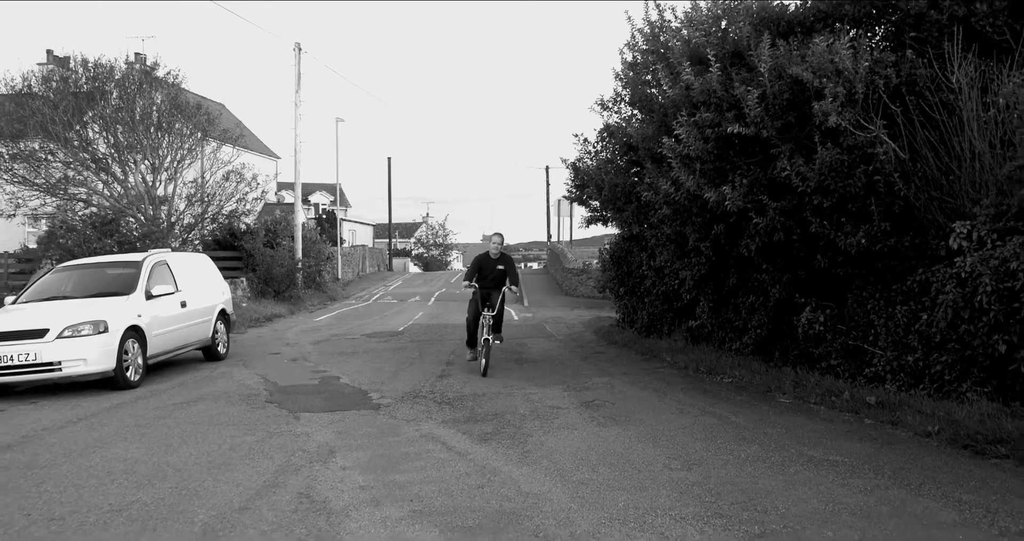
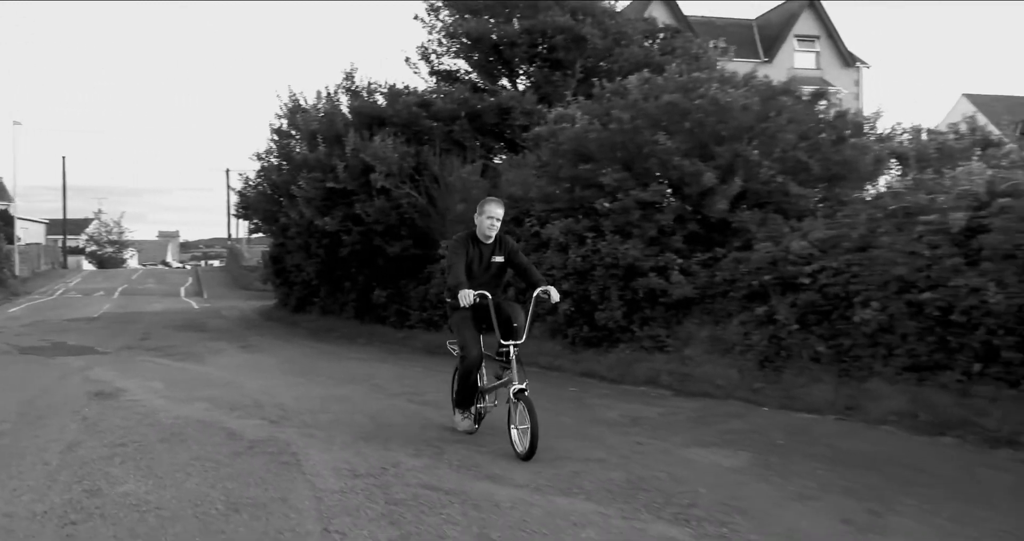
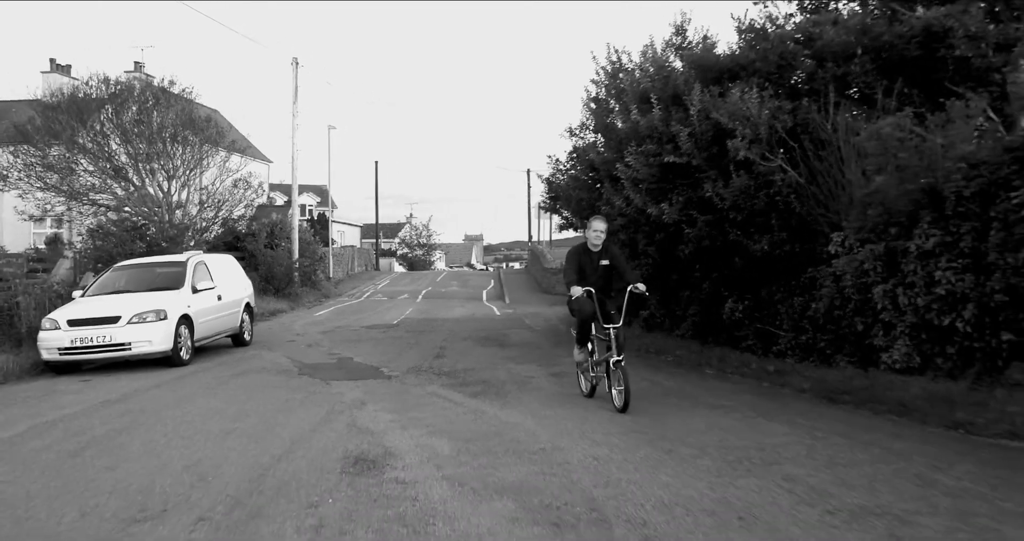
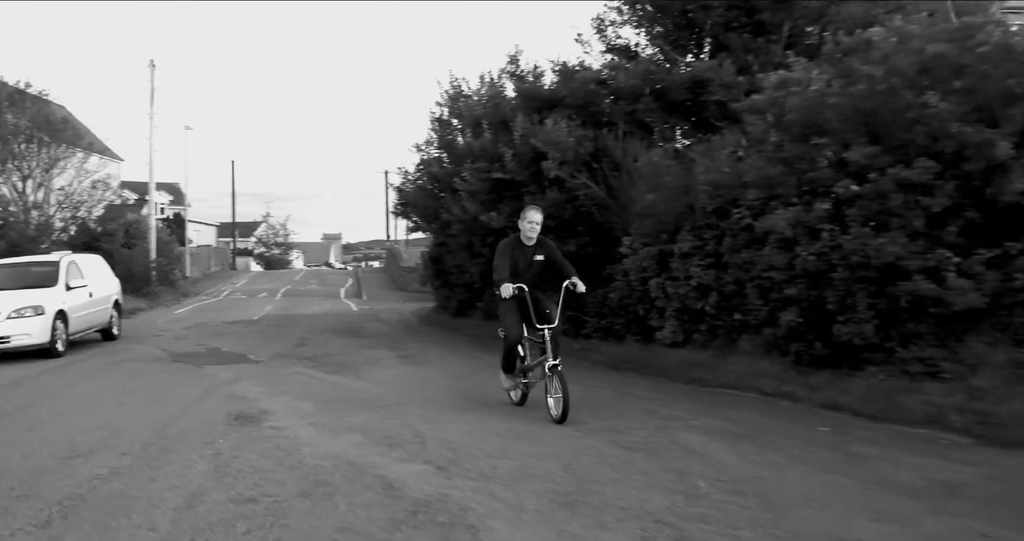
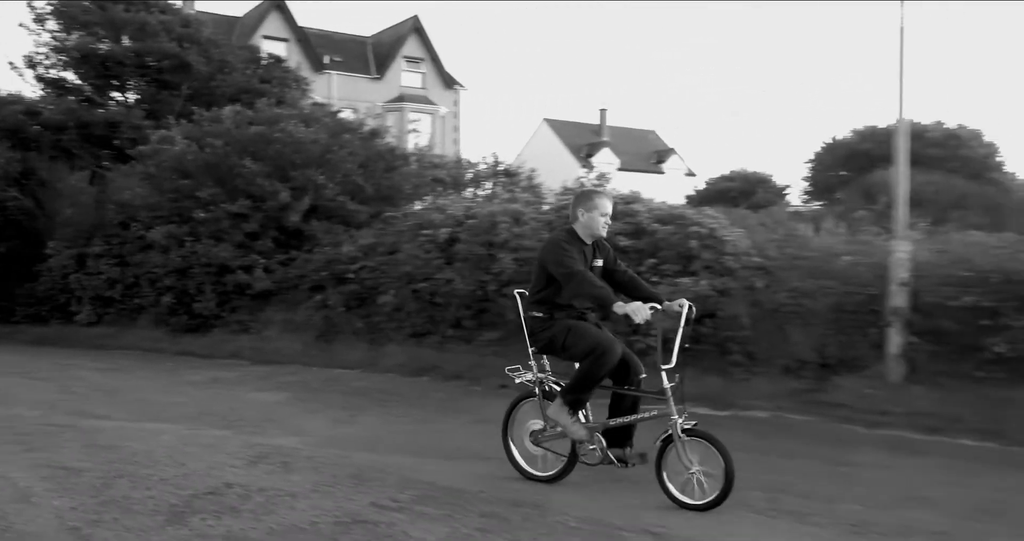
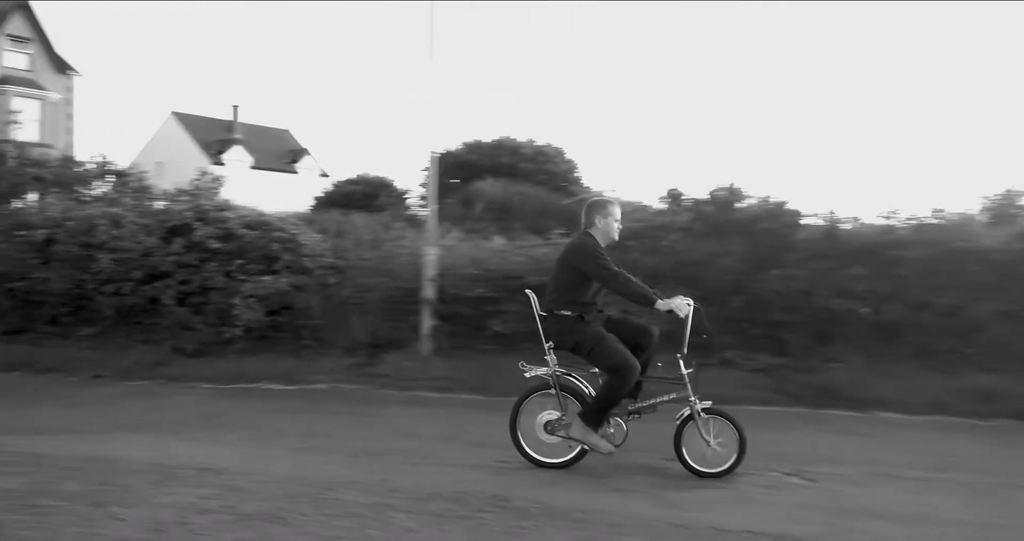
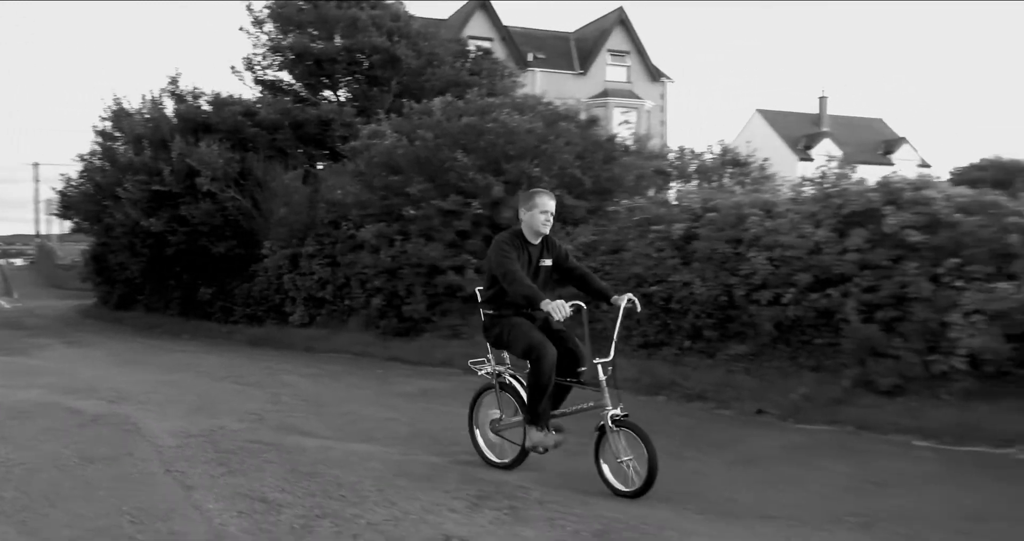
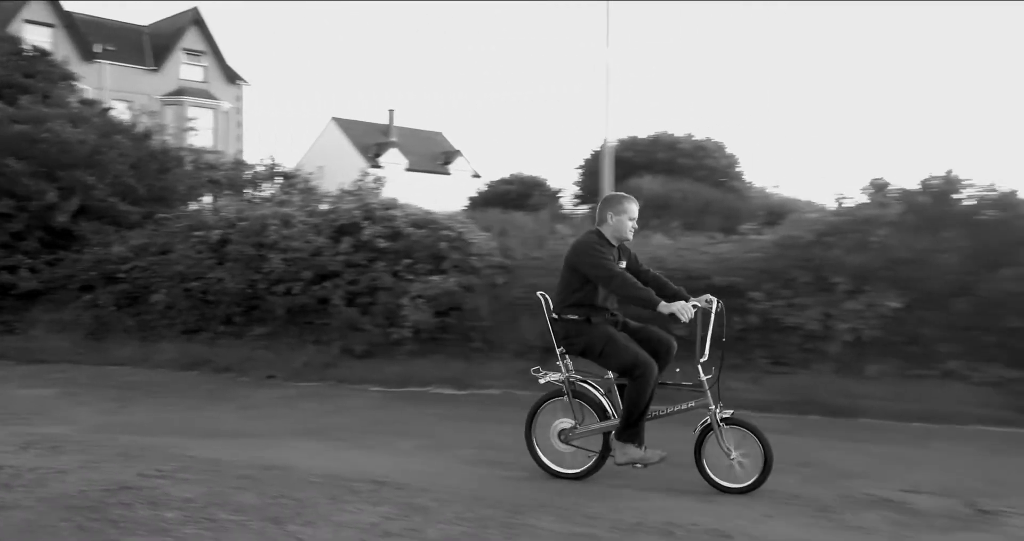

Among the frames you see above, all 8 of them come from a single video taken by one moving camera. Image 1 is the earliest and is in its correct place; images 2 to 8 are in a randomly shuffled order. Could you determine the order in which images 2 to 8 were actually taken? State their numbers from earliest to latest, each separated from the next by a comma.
3, 4, 2, 7, 5, 8, 6
